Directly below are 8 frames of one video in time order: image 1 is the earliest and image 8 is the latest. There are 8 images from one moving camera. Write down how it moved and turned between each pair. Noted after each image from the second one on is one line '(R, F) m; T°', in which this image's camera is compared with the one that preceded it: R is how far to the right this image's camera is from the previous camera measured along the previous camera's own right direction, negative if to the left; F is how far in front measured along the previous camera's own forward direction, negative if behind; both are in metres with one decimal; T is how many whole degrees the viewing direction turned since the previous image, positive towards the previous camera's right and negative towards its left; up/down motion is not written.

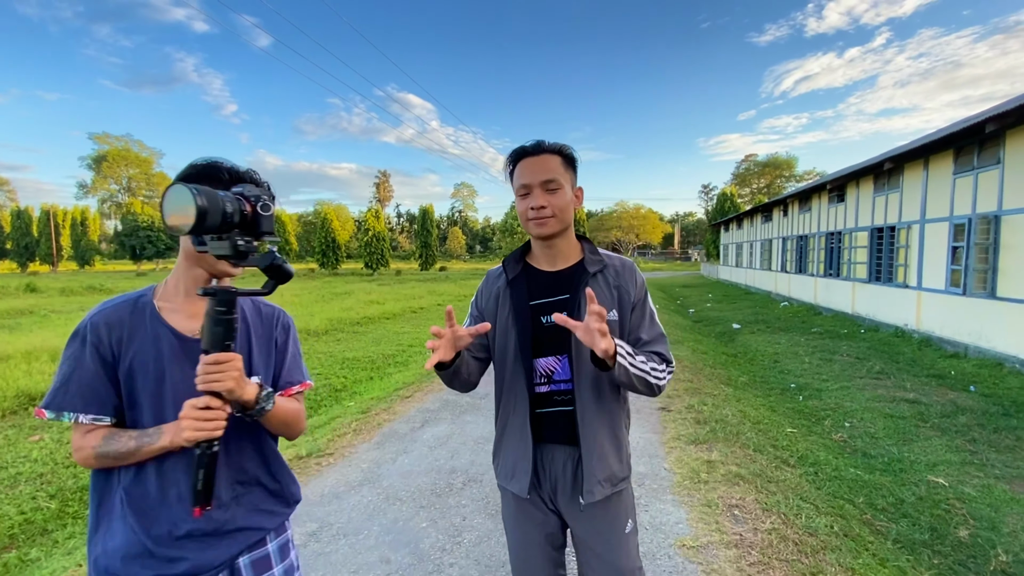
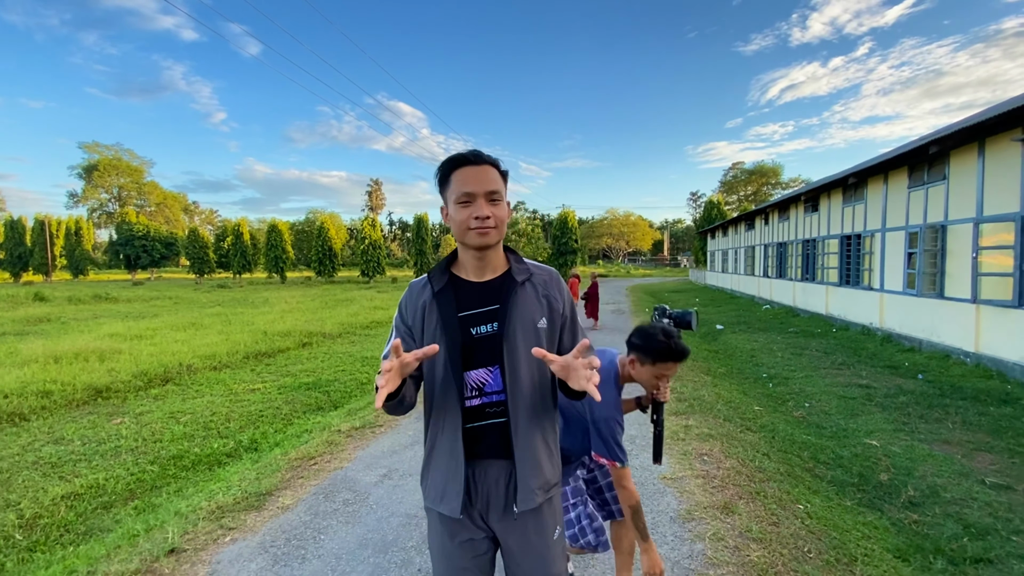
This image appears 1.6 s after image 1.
(-0.2, -0.9) m; +1°
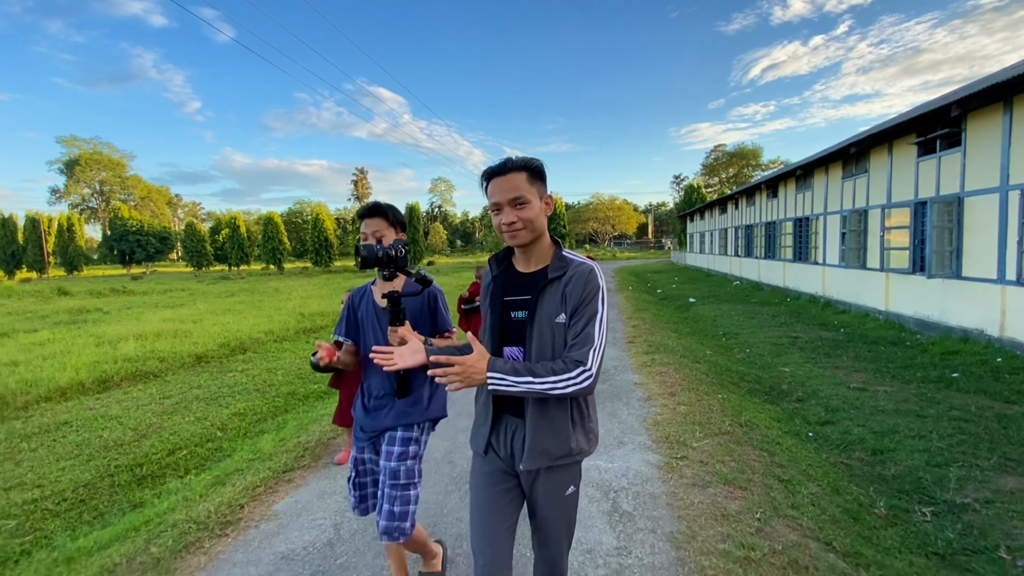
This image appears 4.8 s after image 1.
(-0.4, -1.8) m; +1°
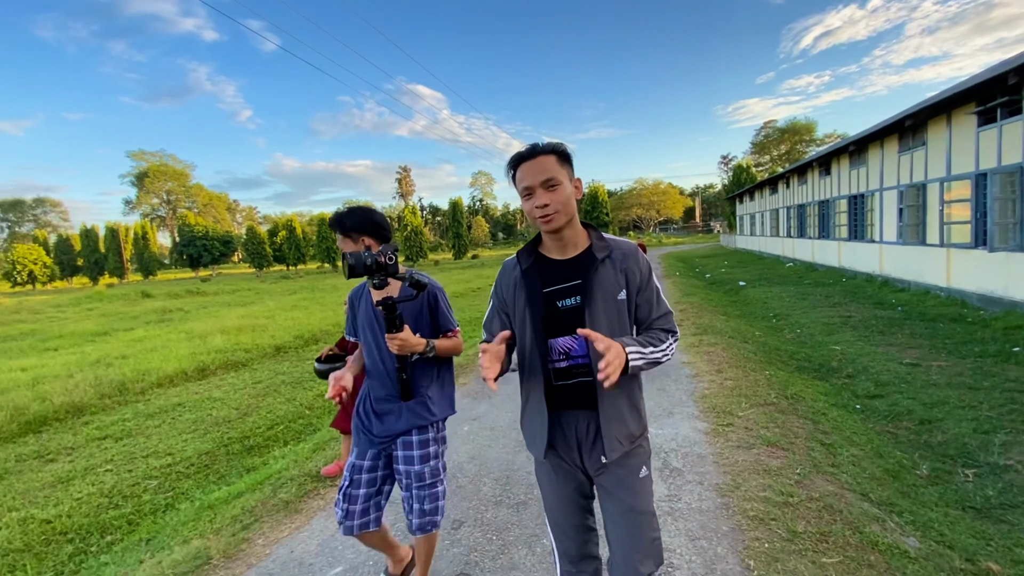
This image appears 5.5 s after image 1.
(-0.1, -0.4) m; -5°
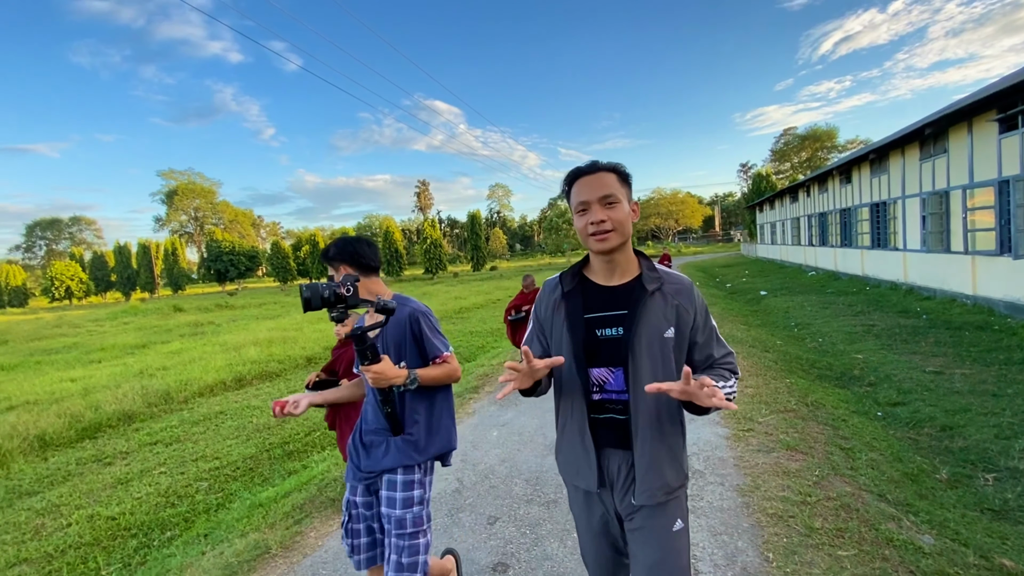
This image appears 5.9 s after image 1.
(-0.1, -0.2) m; -2°
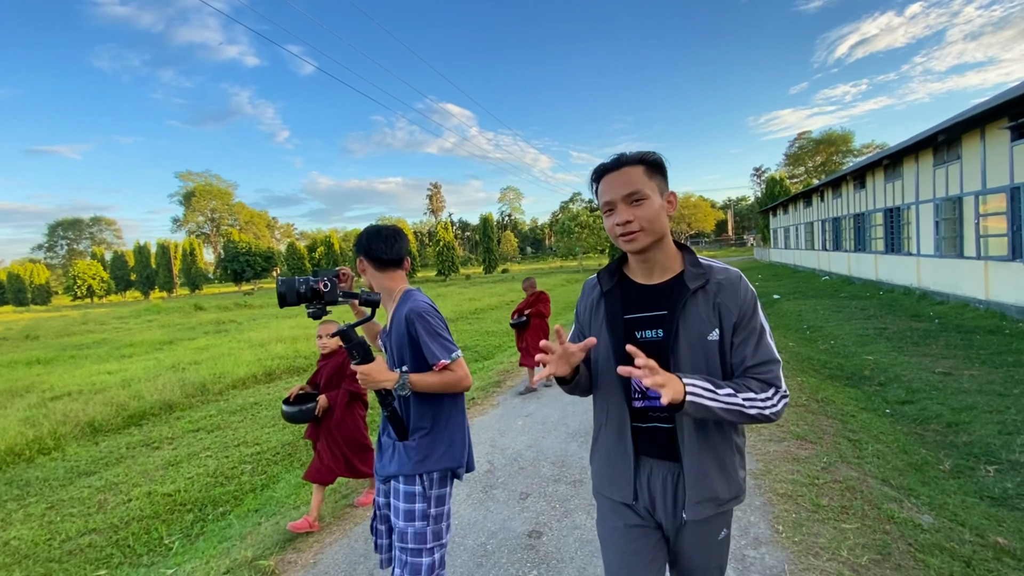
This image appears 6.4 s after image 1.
(-0.1, -0.3) m; -1°
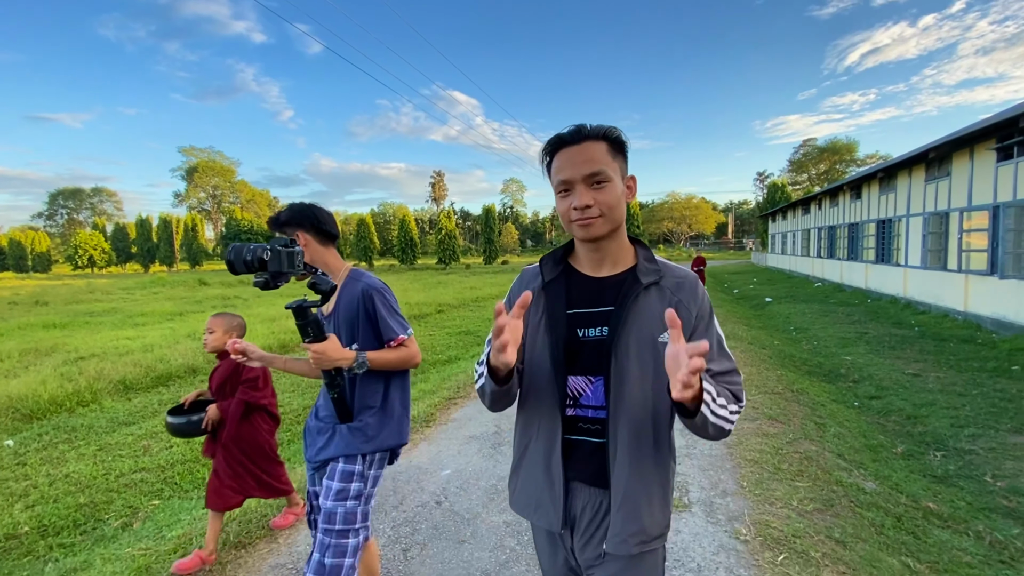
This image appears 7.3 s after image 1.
(-0.1, -0.5) m; 0°
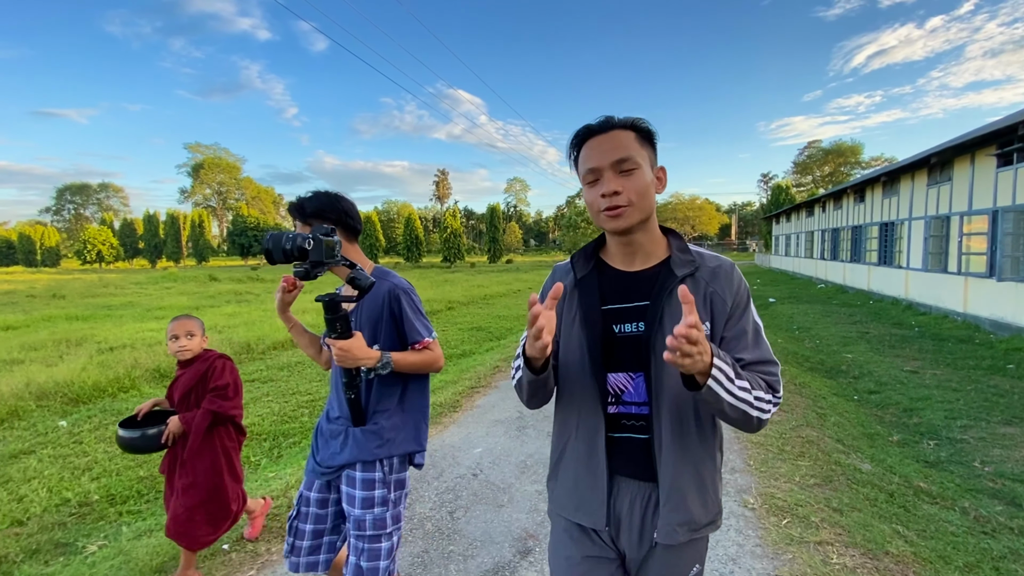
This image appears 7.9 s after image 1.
(-0.2, -0.3) m; 0°
